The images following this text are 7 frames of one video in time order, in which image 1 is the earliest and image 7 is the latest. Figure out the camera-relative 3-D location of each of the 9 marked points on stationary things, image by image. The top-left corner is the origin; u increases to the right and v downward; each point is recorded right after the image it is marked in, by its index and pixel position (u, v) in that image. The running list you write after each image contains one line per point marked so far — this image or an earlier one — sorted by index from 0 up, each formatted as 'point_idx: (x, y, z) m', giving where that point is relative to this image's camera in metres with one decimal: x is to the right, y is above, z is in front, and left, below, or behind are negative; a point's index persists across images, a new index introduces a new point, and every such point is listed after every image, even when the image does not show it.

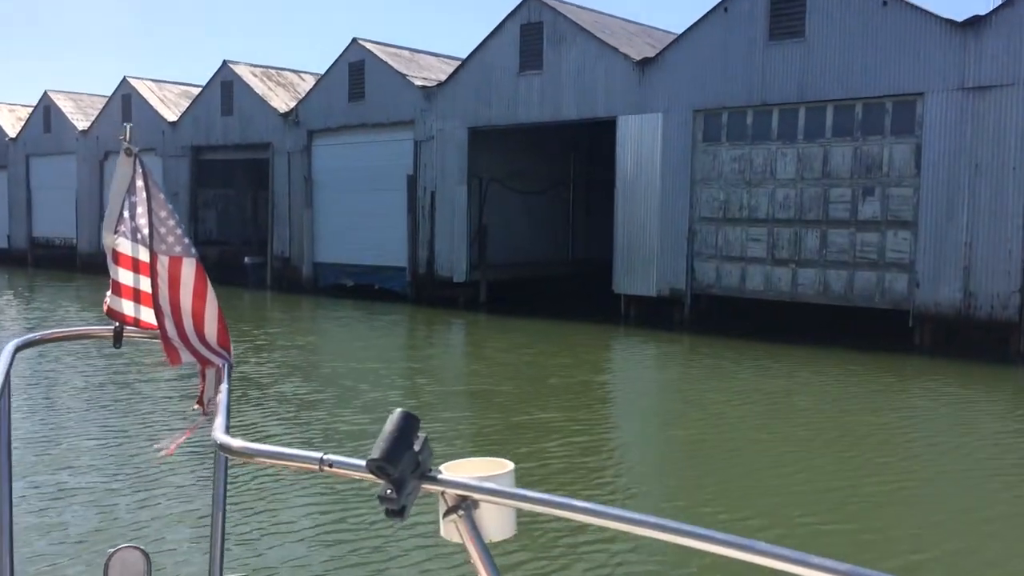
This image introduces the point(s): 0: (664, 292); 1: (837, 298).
0: (+2.3, -0.1, +14.7) m
1: (+4.2, -0.1, +13.0) m
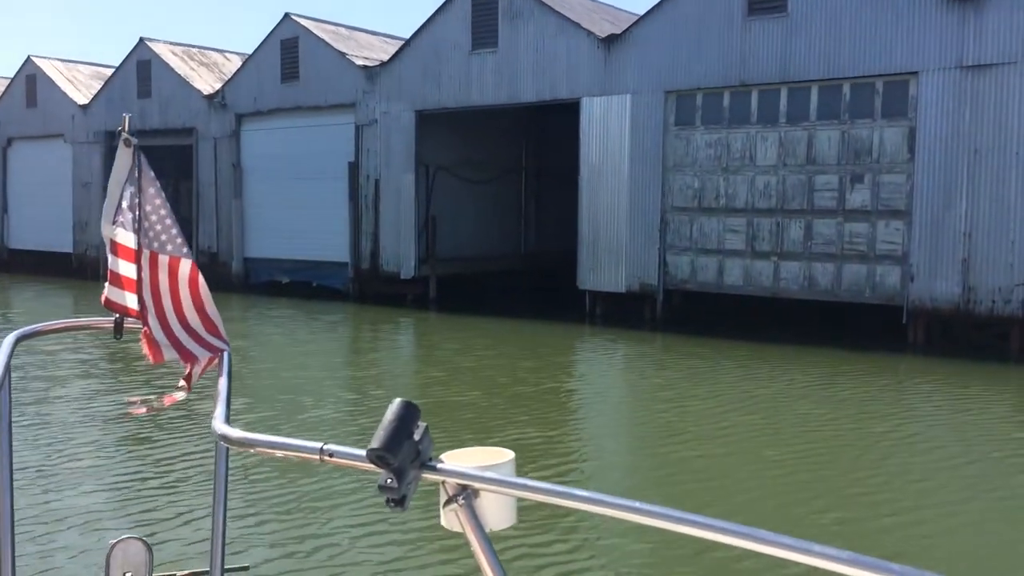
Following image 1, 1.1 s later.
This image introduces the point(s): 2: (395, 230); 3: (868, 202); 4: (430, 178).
0: (+1.7, 0.0, +13.6) m
1: (+3.8, -0.1, +12.1) m
2: (-1.8, +0.9, +15.9) m
3: (+4.2, +1.0, +11.7) m
4: (-1.3, +1.8, +16.3) m
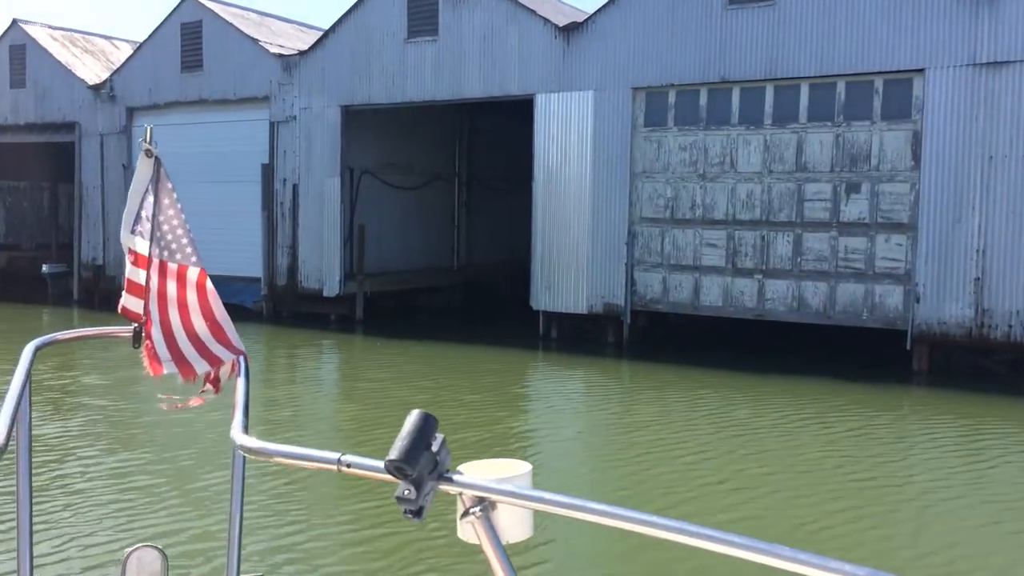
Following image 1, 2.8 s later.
0: (+1.0, -0.2, +12.1) m
1: (+3.3, -0.3, +10.9) m
2: (-2.7, +0.7, +14.0) m
3: (+3.7, +0.8, +10.5) m
4: (-2.3, +1.5, +14.5) m
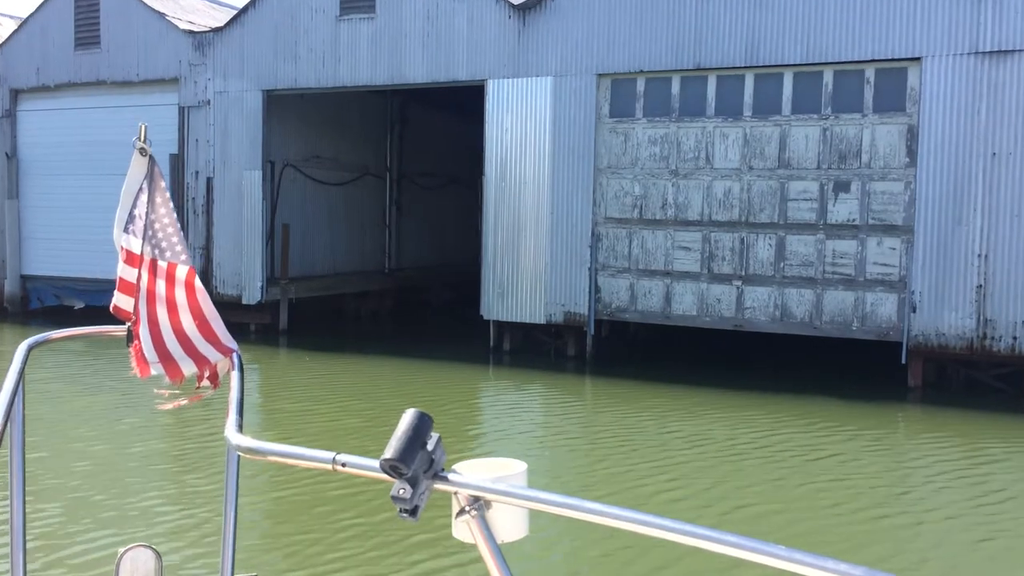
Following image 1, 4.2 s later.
0: (+0.5, -0.3, +10.9) m
1: (+2.8, -0.4, +9.9) m
2: (-3.4, +0.6, +12.5) m
3: (+3.3, +0.7, +9.6) m
4: (-3.1, +1.4, +13.0) m
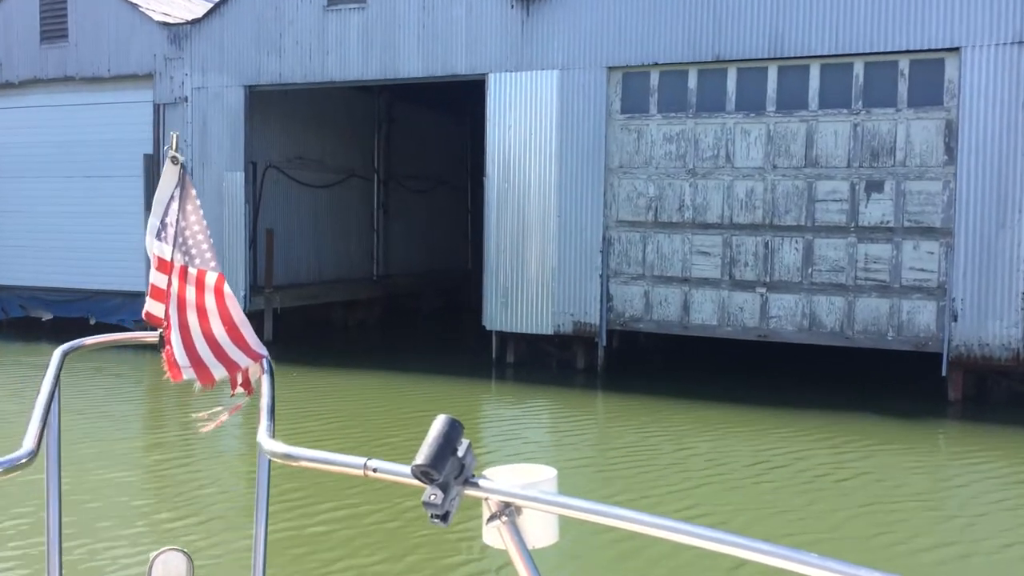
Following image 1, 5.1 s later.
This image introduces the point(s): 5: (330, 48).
0: (+0.5, -0.4, +10.2) m
1: (+2.9, -0.4, +9.3) m
2: (-3.4, +0.5, +11.6) m
3: (+3.4, +0.6, +9.0) m
4: (-3.1, +1.3, +12.2) m
5: (-2.0, +2.7, +11.1) m
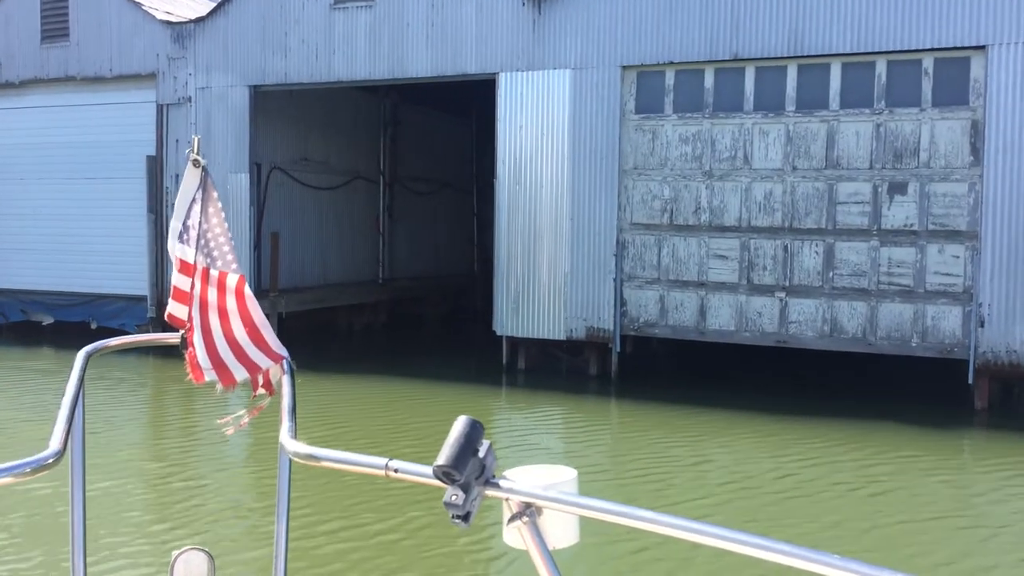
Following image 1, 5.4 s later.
0: (+0.6, -0.5, +9.9) m
1: (+3.0, -0.5, +9.0) m
2: (-3.3, +0.4, +11.4) m
3: (+3.5, +0.6, +8.7) m
4: (-3.0, +1.3, +11.9) m
5: (-1.9, +2.6, +10.9) m
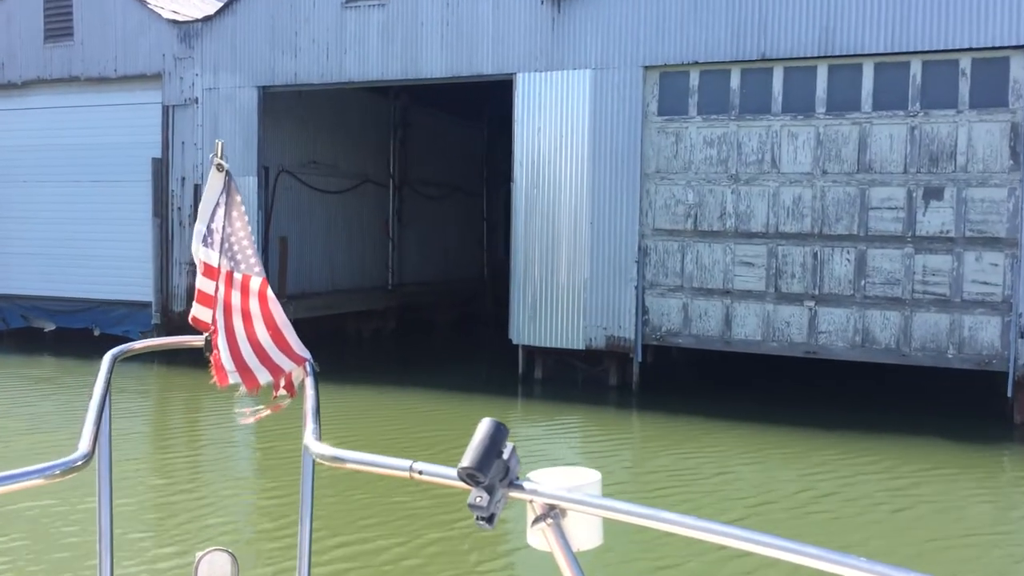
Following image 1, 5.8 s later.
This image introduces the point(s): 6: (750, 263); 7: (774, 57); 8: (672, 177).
0: (+0.8, -0.5, +9.6) m
1: (+3.2, -0.6, +8.7) m
2: (-3.1, +0.4, +11.0) m
3: (+3.7, +0.5, +8.4) m
4: (-2.8, +1.2, +11.6) m
5: (-1.7, +2.5, +10.5) m
6: (+2.2, +0.2, +9.1) m
7: (+2.3, +2.0, +8.8) m
8: (+1.5, +1.0, +9.3) m
